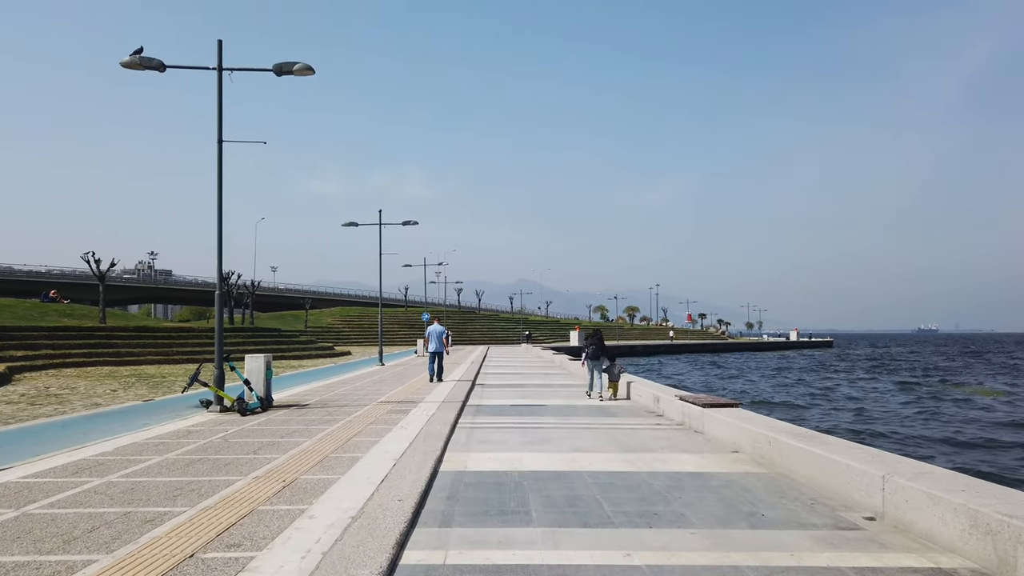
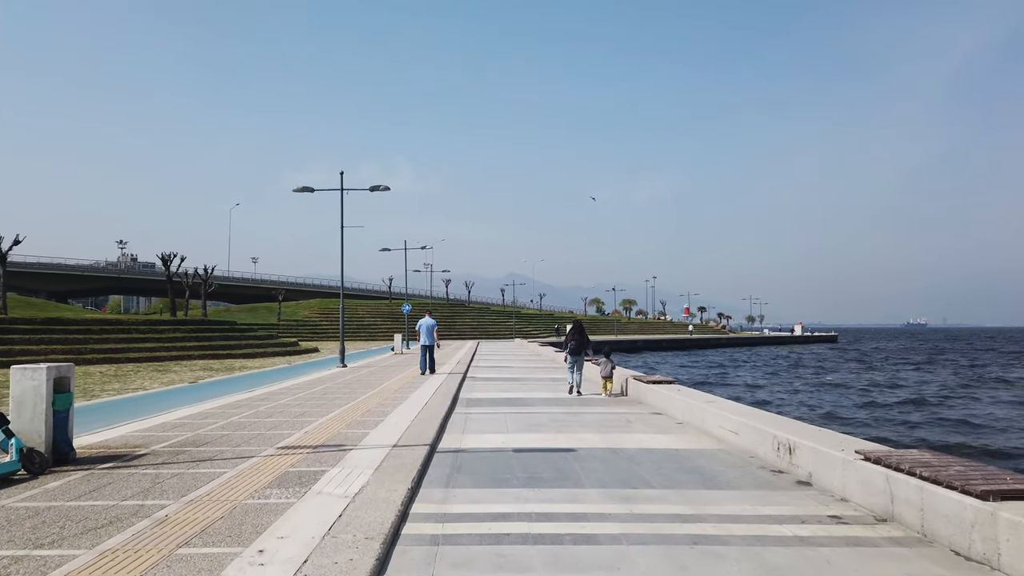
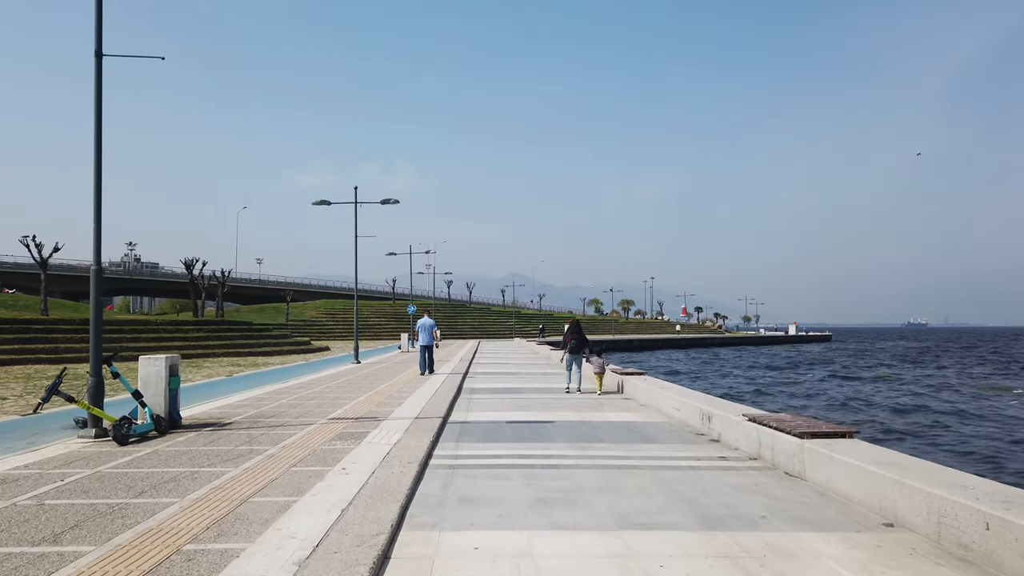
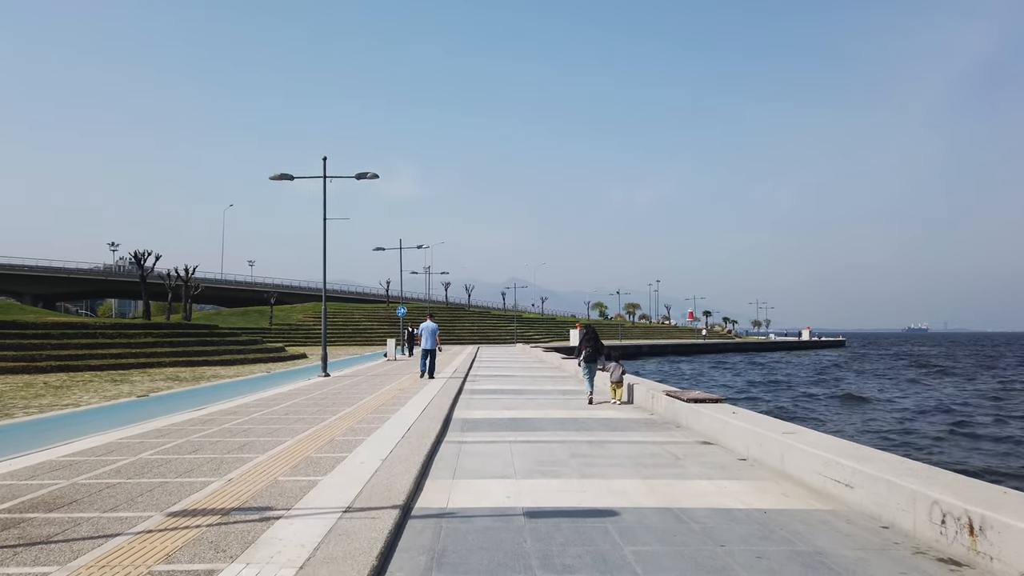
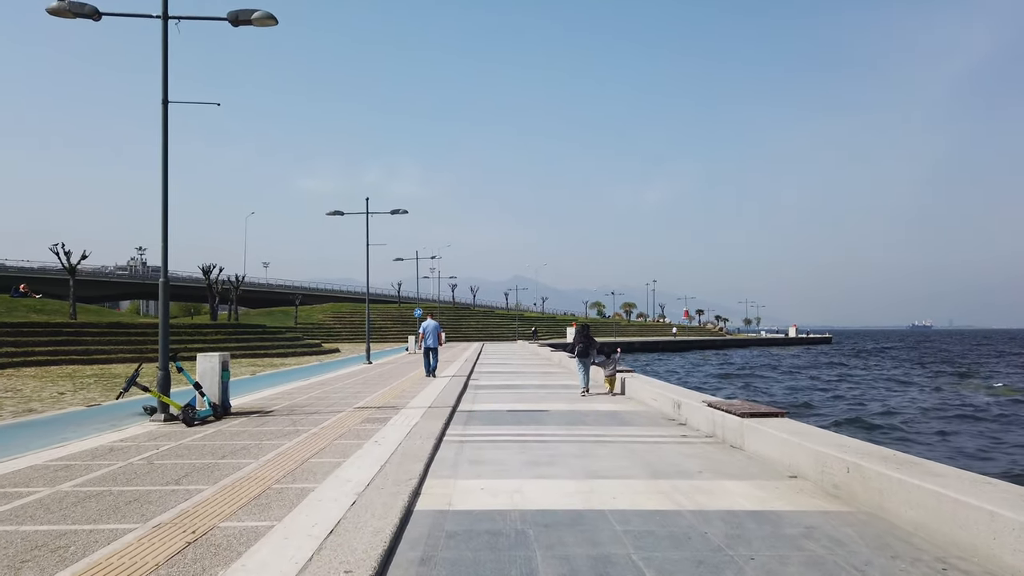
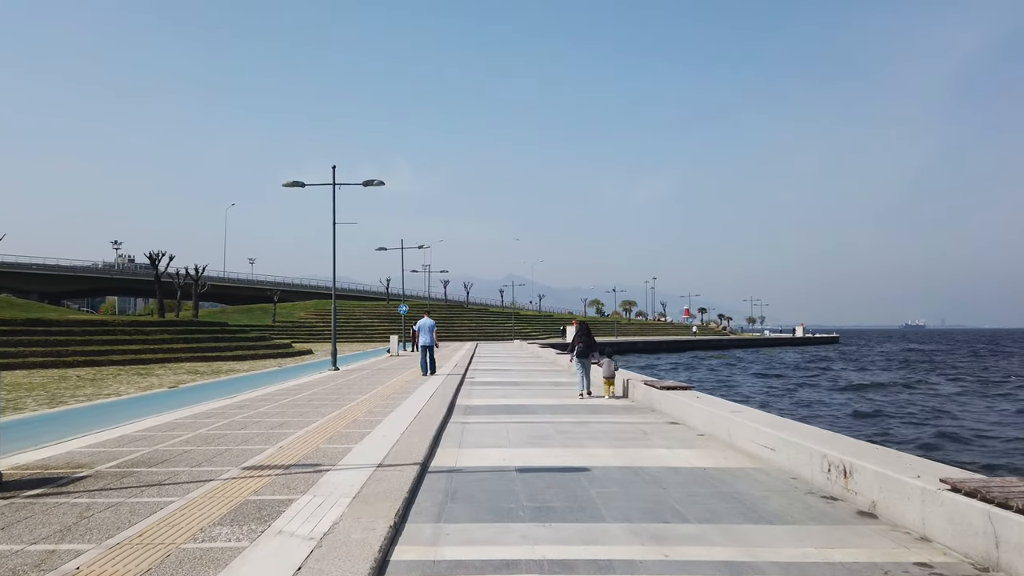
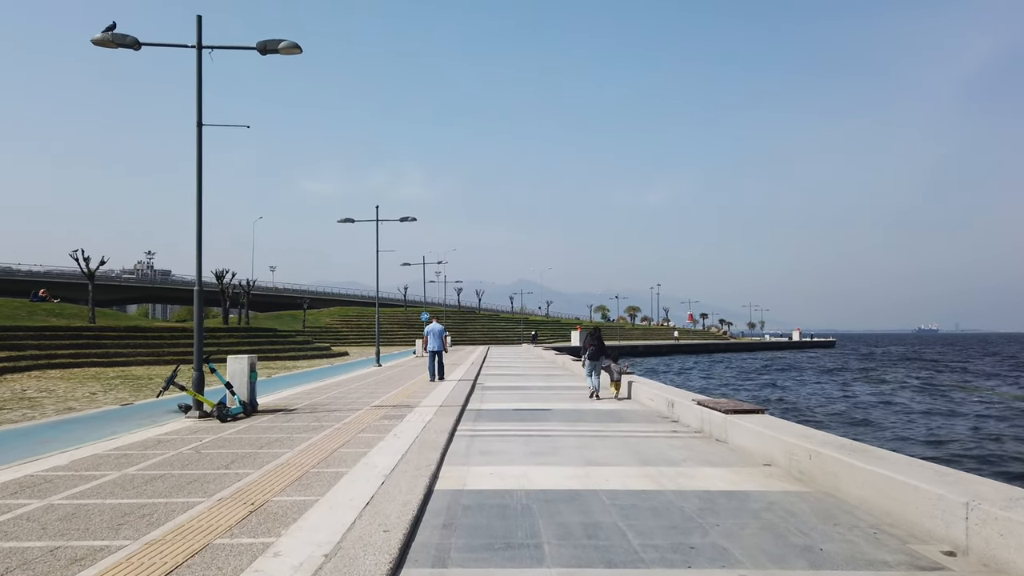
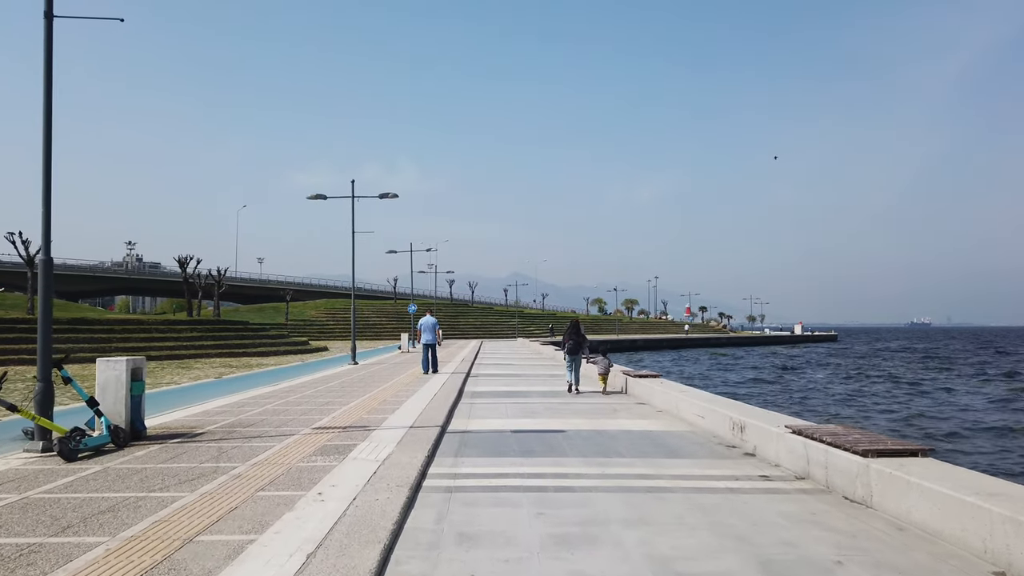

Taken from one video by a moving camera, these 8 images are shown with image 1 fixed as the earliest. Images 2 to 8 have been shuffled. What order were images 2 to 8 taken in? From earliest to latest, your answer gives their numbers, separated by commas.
7, 5, 3, 8, 2, 6, 4
